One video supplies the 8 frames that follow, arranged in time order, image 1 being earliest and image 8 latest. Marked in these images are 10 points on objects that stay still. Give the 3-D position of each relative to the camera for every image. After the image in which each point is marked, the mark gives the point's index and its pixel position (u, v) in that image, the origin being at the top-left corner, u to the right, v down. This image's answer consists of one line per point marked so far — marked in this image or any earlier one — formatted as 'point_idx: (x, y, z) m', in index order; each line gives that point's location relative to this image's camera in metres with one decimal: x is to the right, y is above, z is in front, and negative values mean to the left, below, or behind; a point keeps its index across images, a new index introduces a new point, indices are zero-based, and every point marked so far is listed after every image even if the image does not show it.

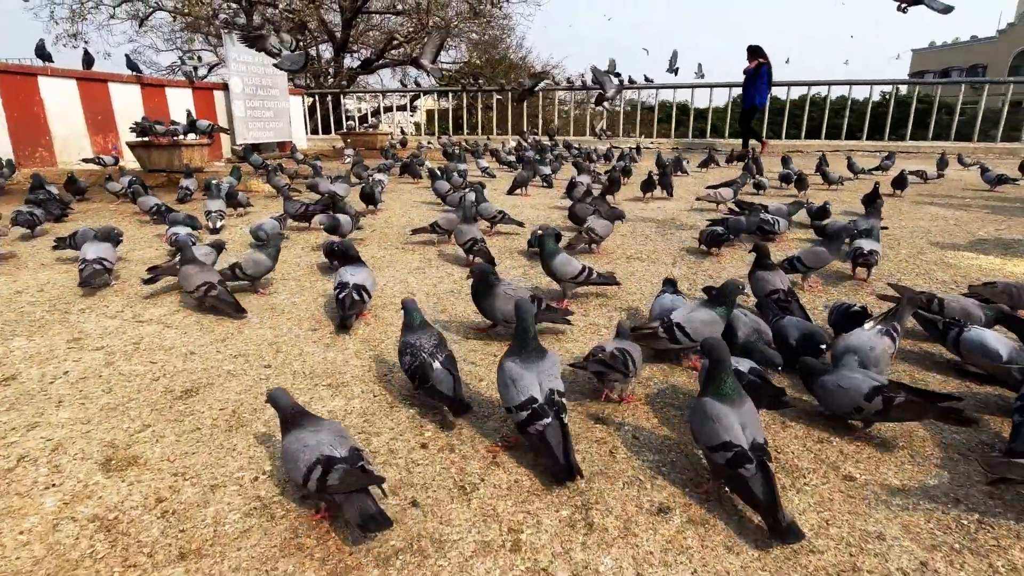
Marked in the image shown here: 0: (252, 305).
0: (-2.1, -0.1, +4.8) m
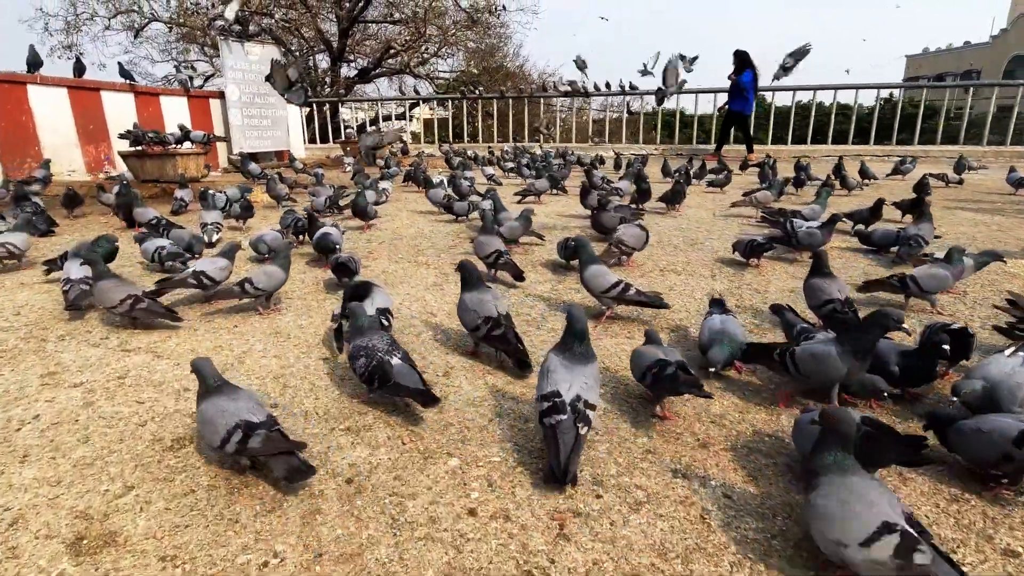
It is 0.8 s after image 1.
0: (-1.9, -0.3, +4.3) m
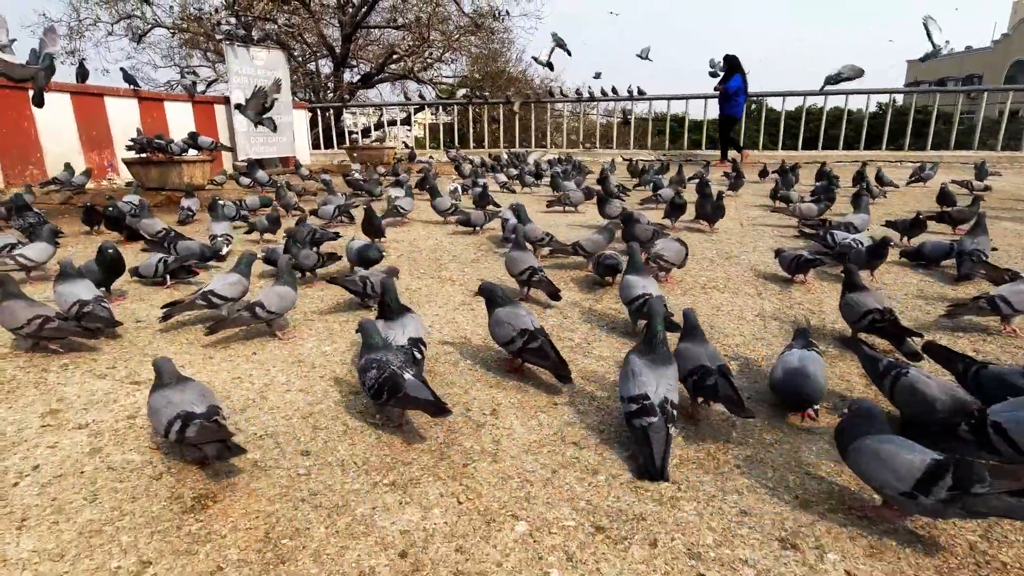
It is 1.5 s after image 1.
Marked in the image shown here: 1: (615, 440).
0: (-1.6, -0.5, +3.9) m
1: (+0.5, -0.8, +2.9) m
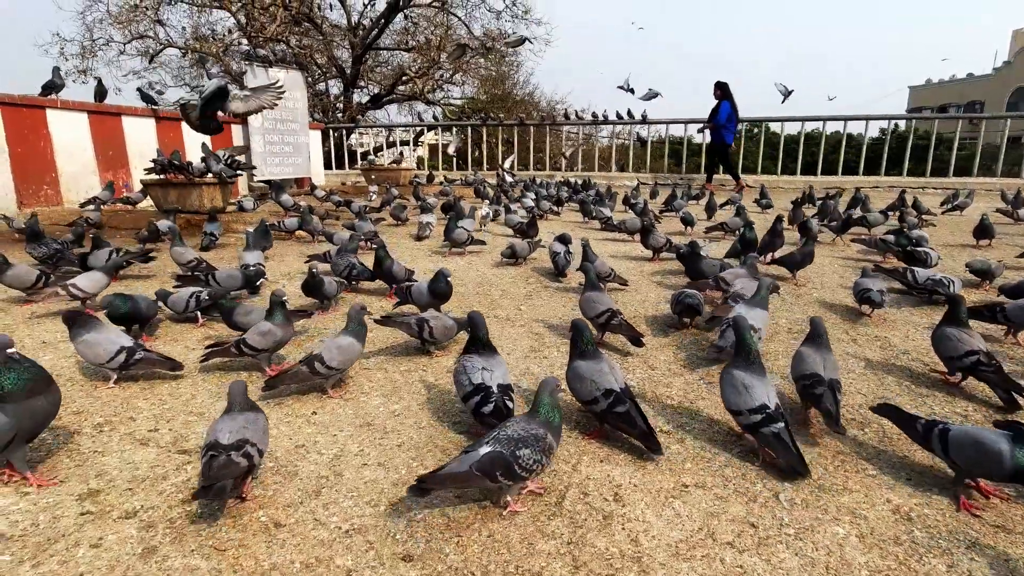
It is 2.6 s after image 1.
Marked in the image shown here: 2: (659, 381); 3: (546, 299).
0: (-1.0, -0.8, +3.4) m
1: (+1.1, -1.0, +2.4) m
2: (+1.0, -0.6, +4.0) m
3: (+0.4, -0.1, +6.1) m
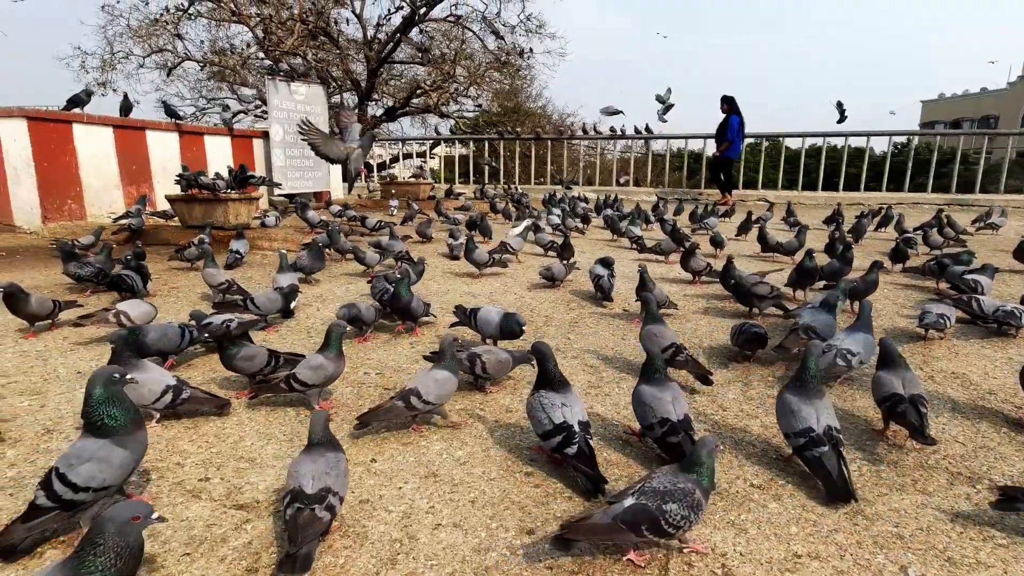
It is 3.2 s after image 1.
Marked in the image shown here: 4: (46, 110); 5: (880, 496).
0: (-0.6, -1.0, +3.2) m
1: (+1.5, -1.2, +2.1) m
2: (+1.4, -0.9, +3.7) m
3: (+0.8, -0.4, +5.8) m
4: (-8.7, +3.3, +10.8) m
5: (+1.9, -1.1, +3.0) m
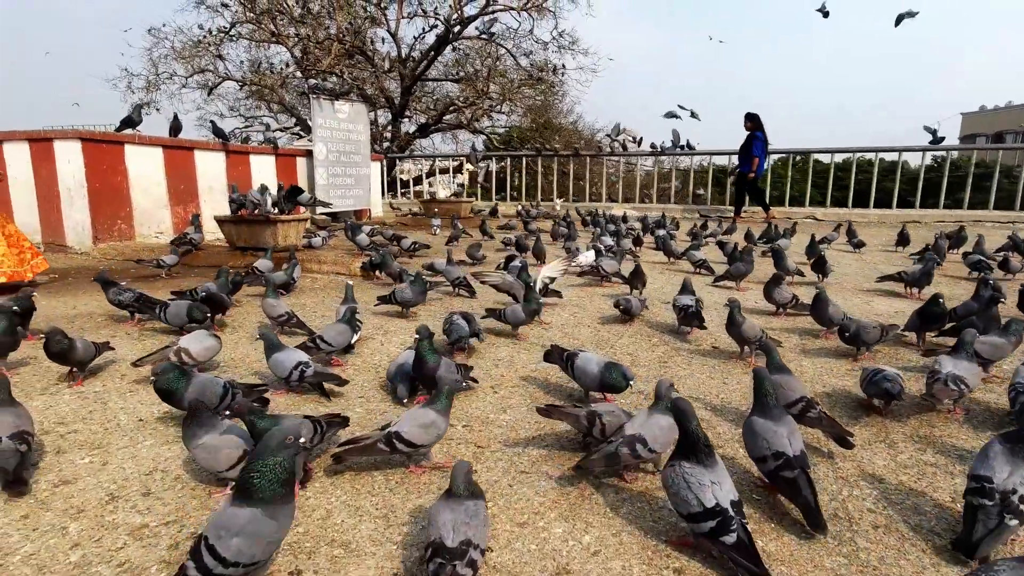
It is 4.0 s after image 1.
0: (+0.1, -1.2, +2.7) m
1: (+2.1, -1.5, +1.5) m
2: (+2.1, -1.2, +3.1) m
3: (+1.6, -0.7, +5.3) m
4: (-7.7, +2.9, +10.8) m
5: (+2.5, -1.3, +2.3) m
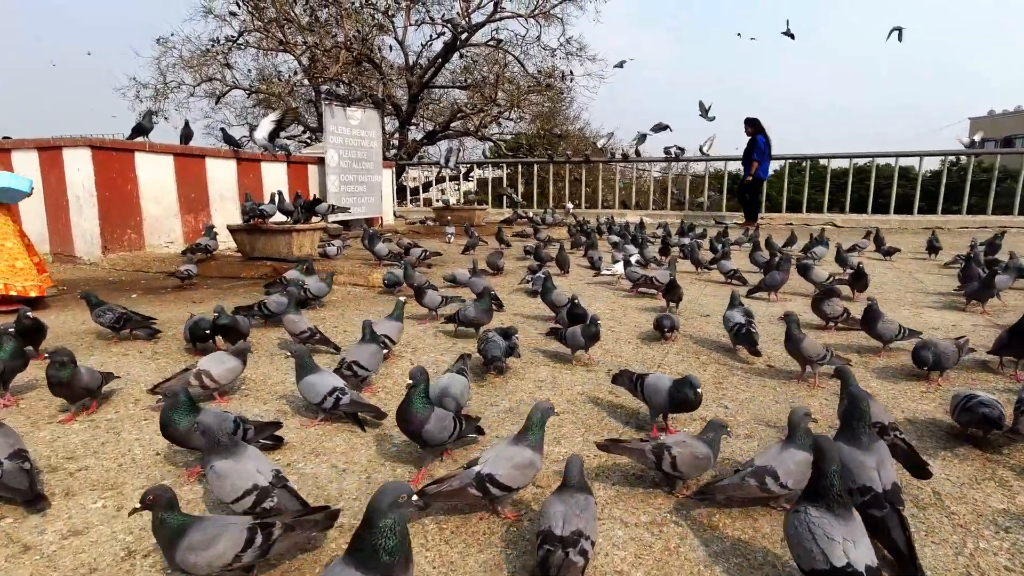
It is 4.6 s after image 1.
0: (+0.4, -1.3, +2.2) m
1: (+2.4, -1.6, +1.1) m
2: (+2.5, -1.3, +2.7) m
3: (+1.9, -0.9, +4.8) m
4: (-7.3, +2.7, +10.5) m
5: (+2.9, -1.4, +1.9) m
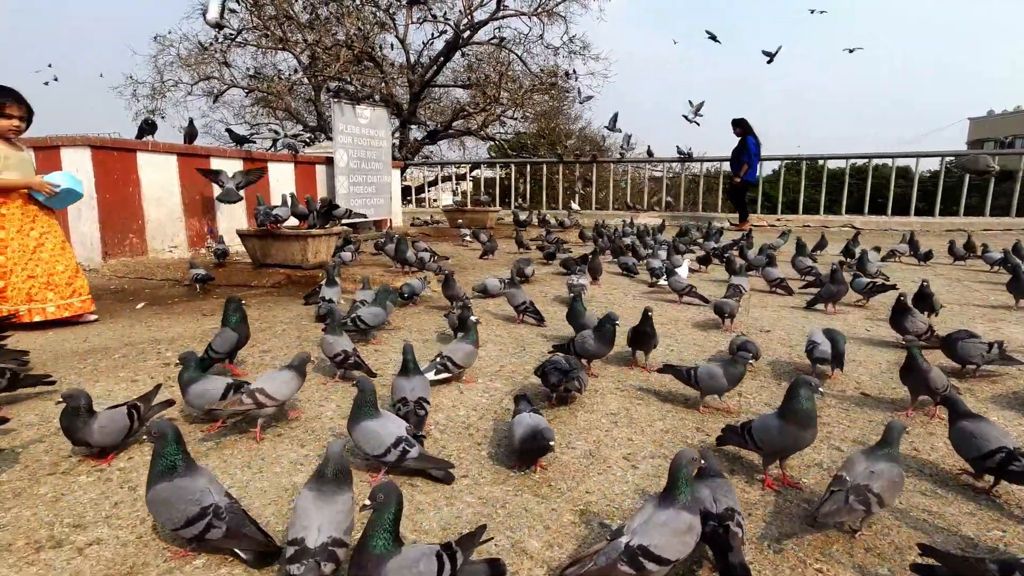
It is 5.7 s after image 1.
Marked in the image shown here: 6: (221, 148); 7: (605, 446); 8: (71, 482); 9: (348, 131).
0: (+0.9, -1.5, +1.6) m
1: (+3.0, -1.7, +0.5) m
2: (+3.0, -1.4, +2.1) m
3: (+2.5, -1.0, +4.2) m
4: (-6.8, +2.5, +9.8) m
5: (+3.4, -1.6, +1.3) m
6: (-6.0, +2.9, +12.0) m
7: (+0.6, -1.0, +3.9) m
8: (-2.5, -1.1, +3.3) m
9: (-4.2, +4.1, +15.1) m
